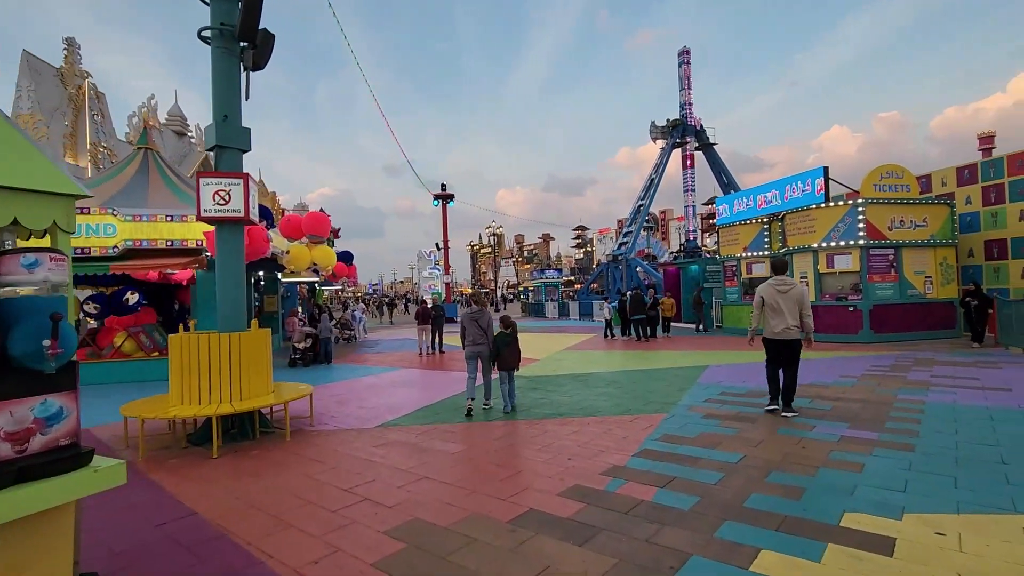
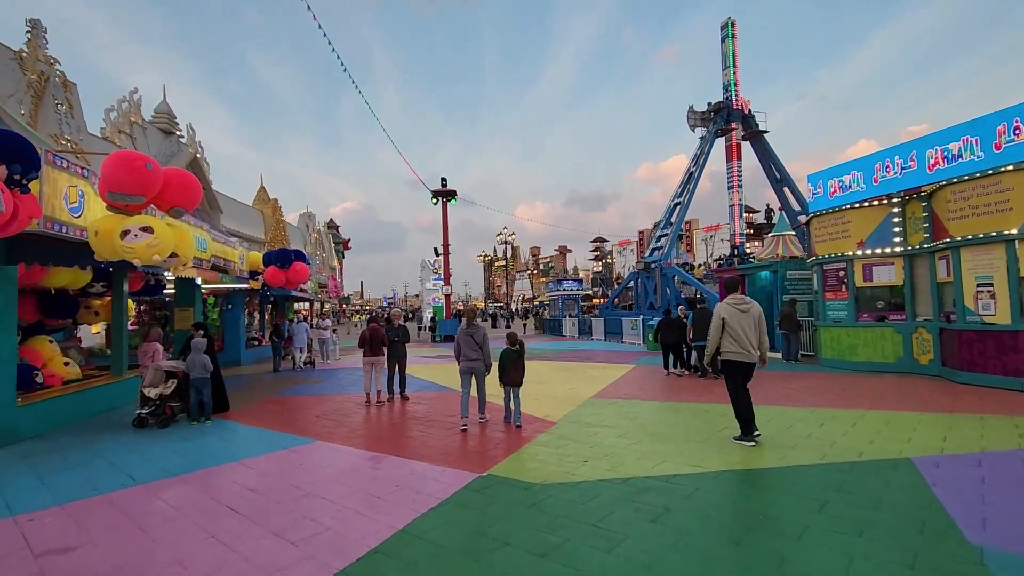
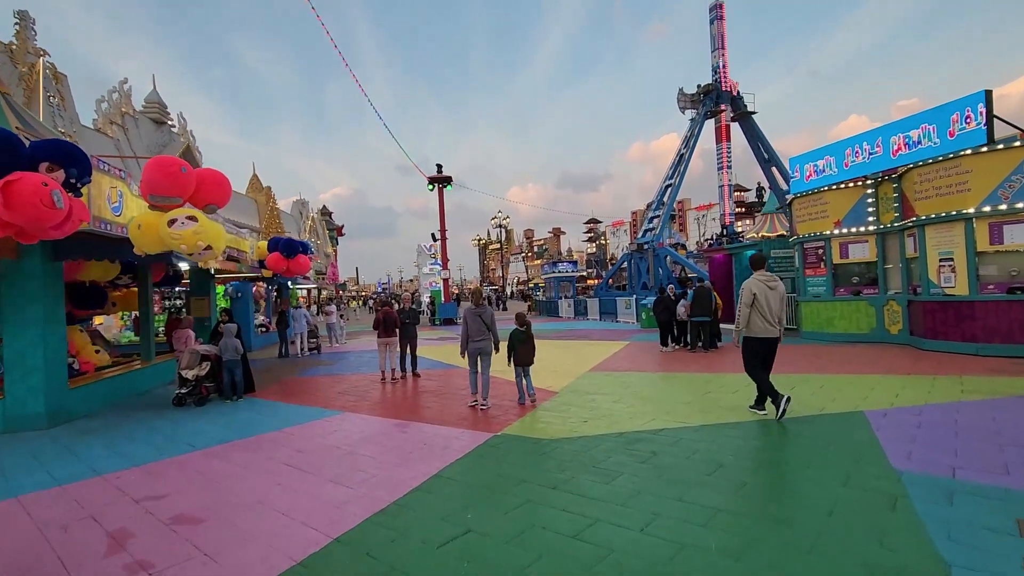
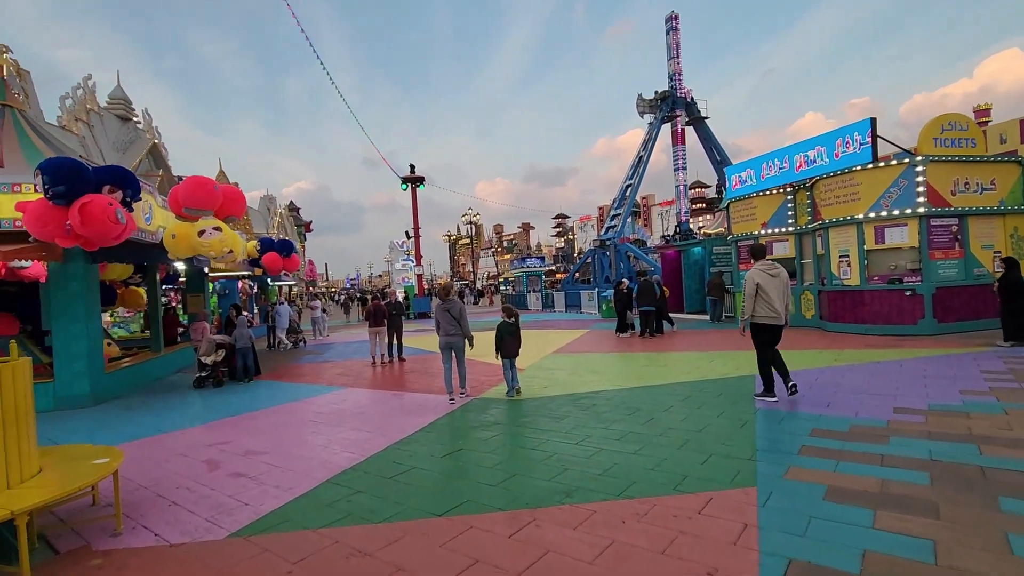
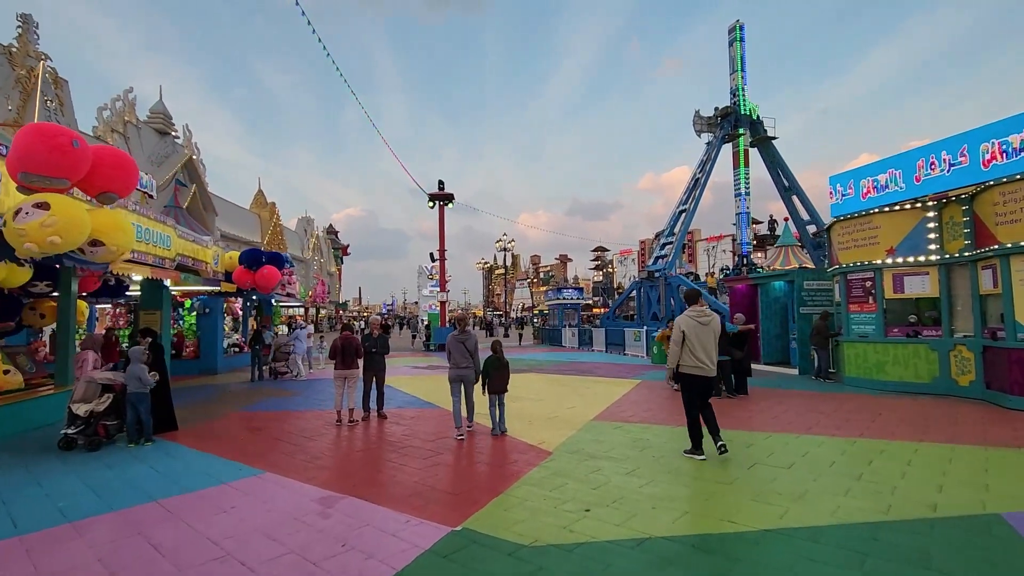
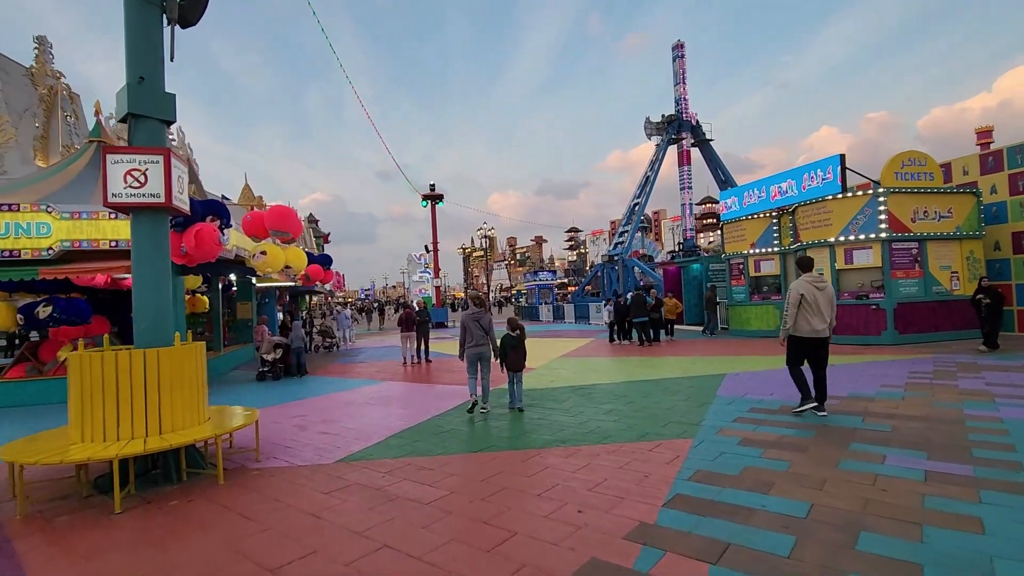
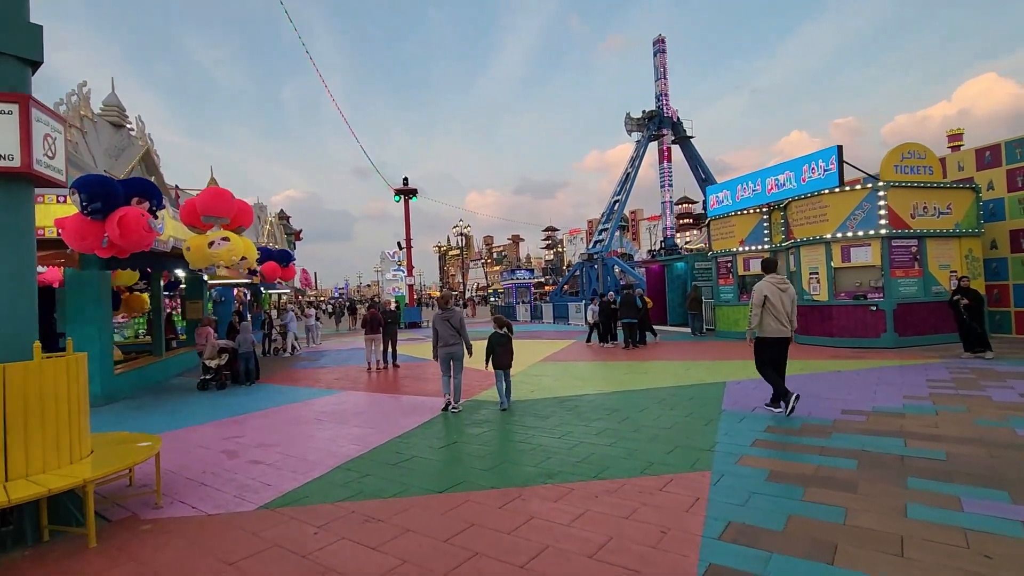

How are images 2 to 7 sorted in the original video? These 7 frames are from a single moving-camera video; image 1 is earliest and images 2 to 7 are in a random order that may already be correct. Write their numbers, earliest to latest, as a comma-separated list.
6, 7, 4, 3, 2, 5
